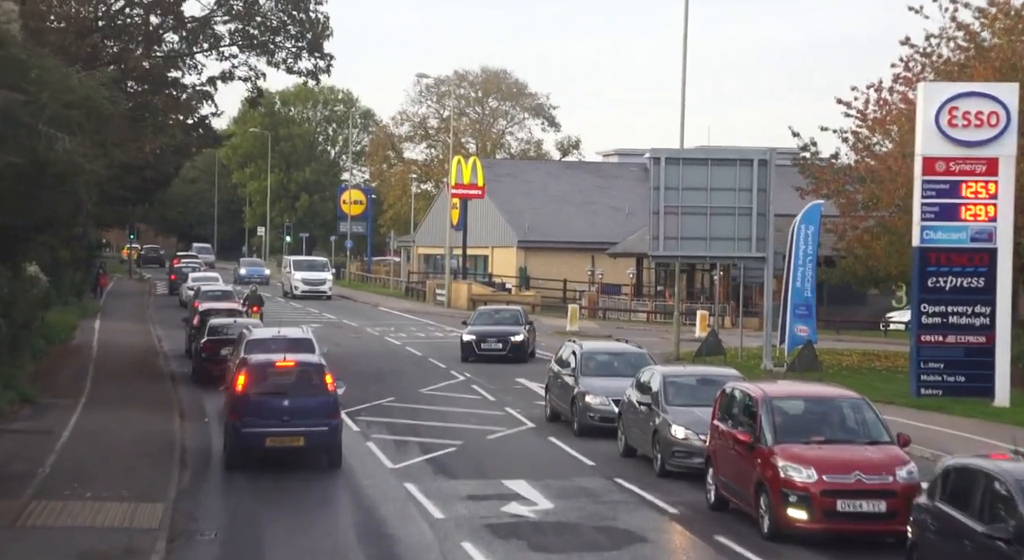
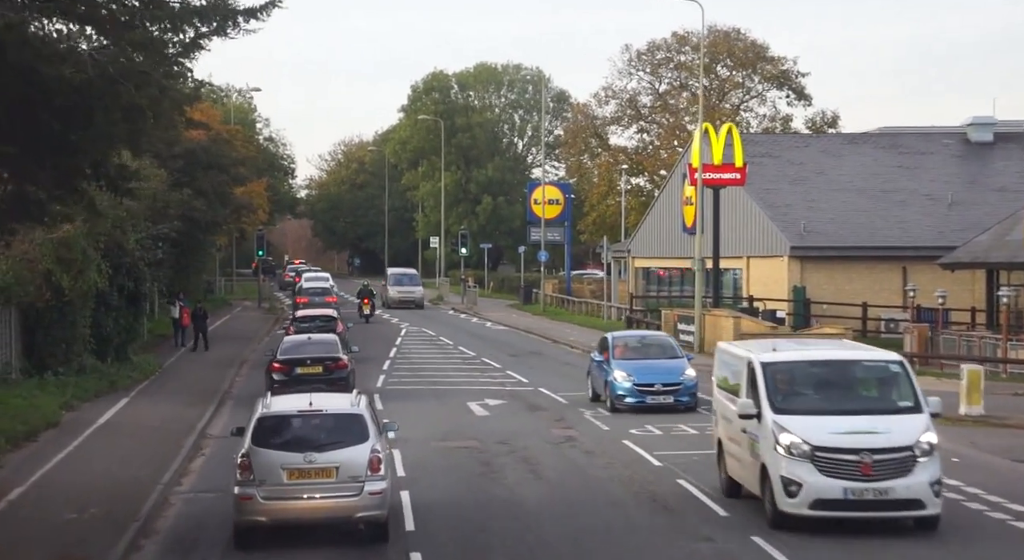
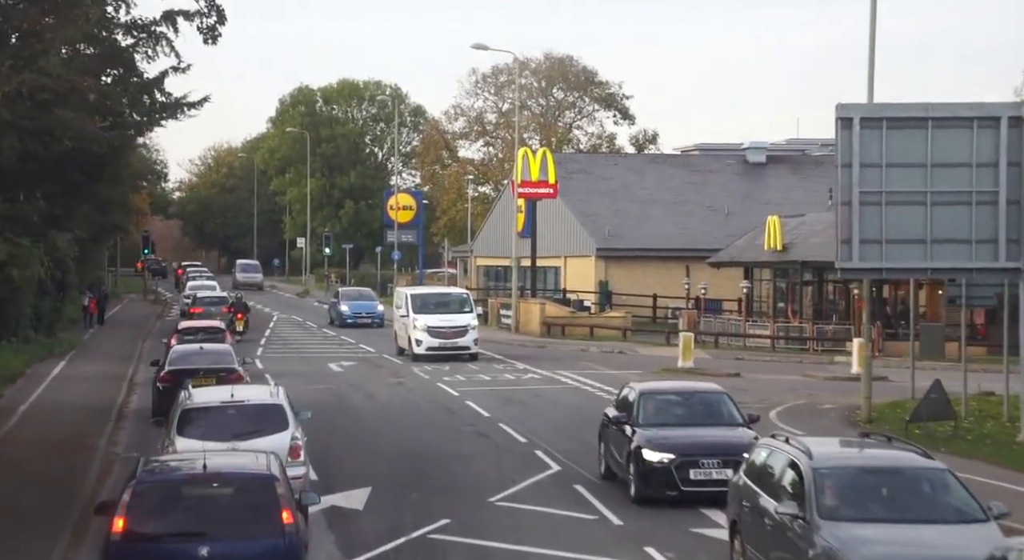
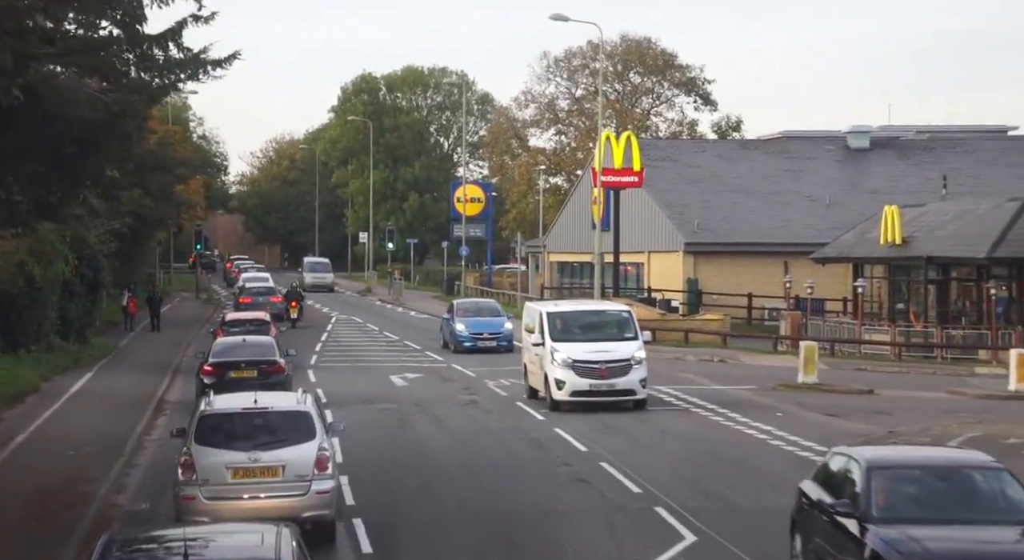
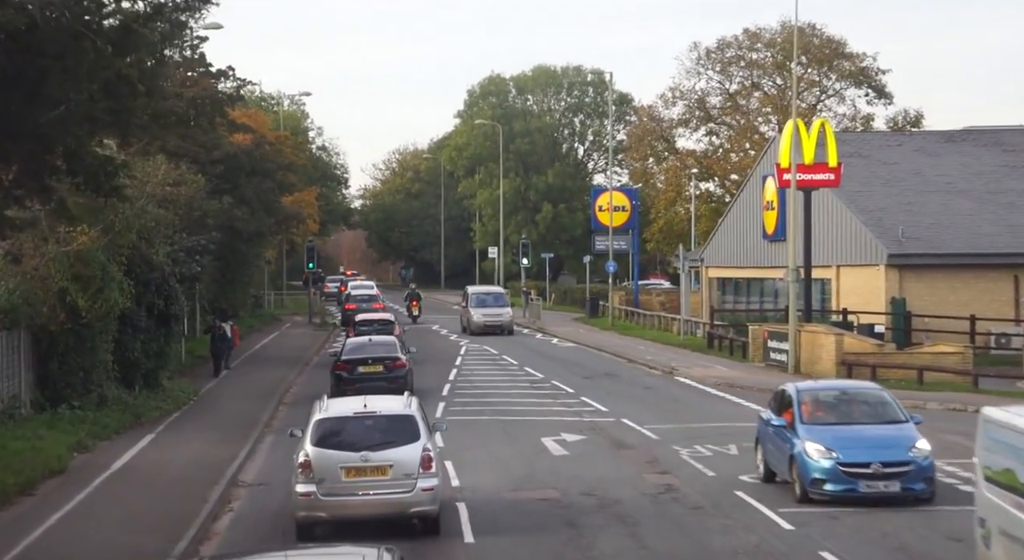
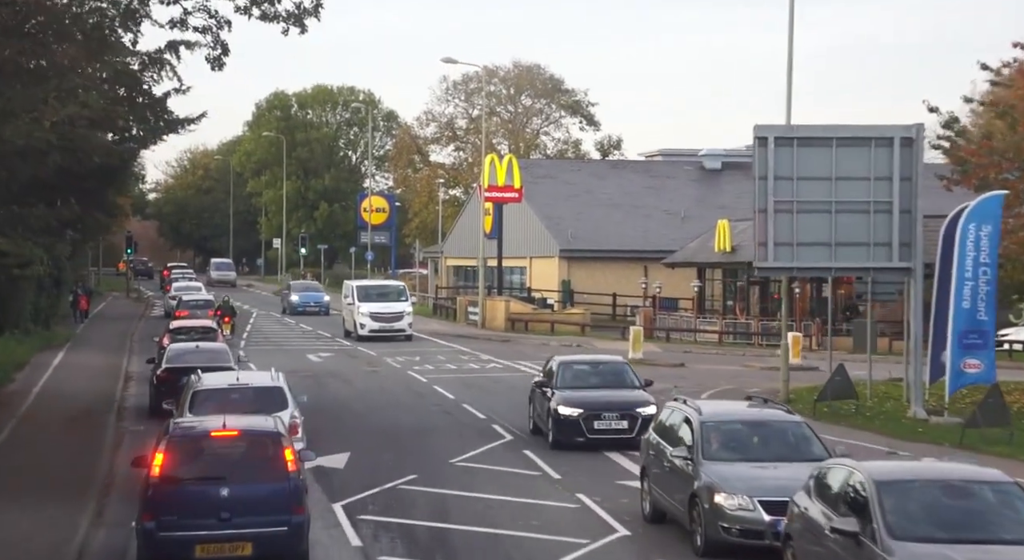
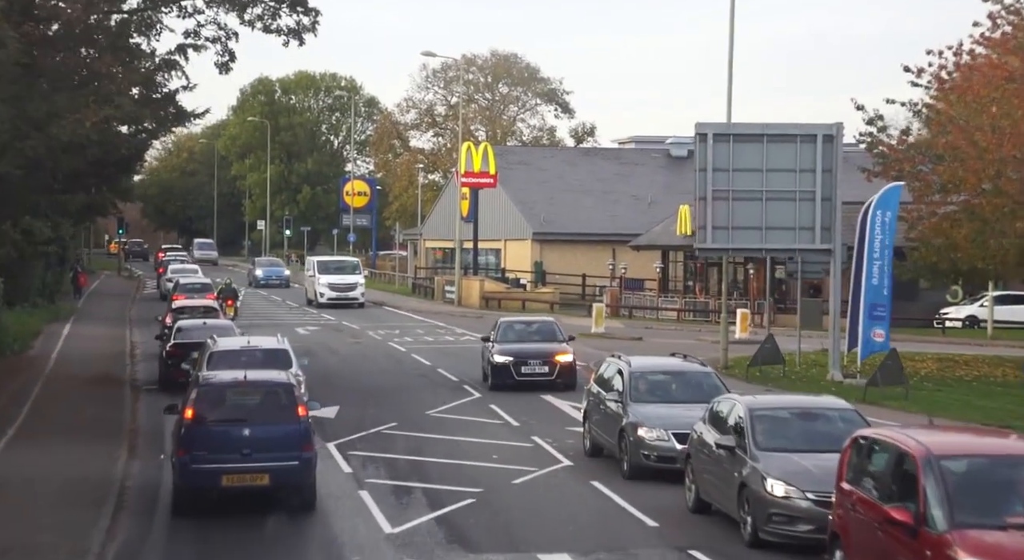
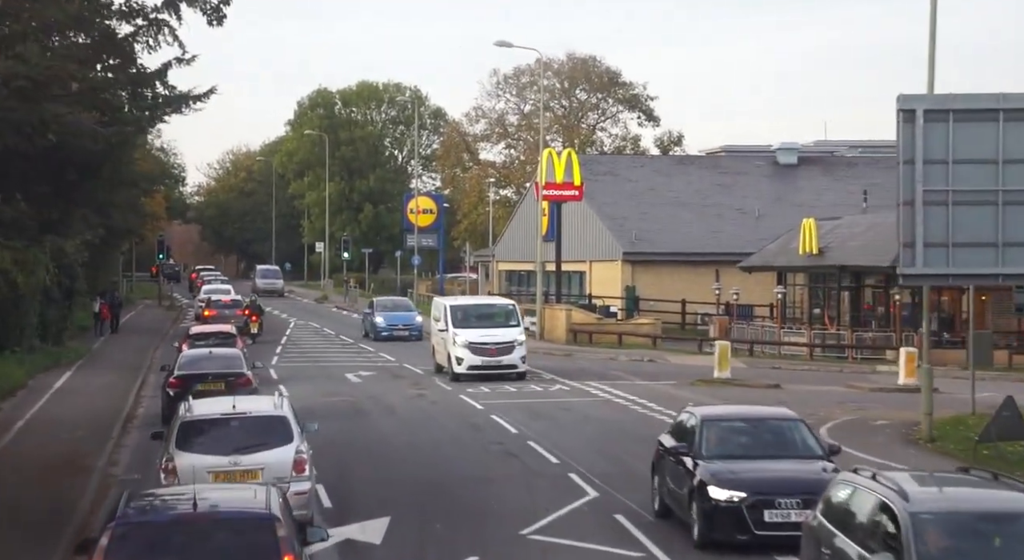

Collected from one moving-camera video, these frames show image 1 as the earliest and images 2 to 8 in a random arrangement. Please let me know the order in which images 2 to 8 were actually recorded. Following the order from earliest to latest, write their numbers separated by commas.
7, 6, 3, 8, 4, 2, 5
